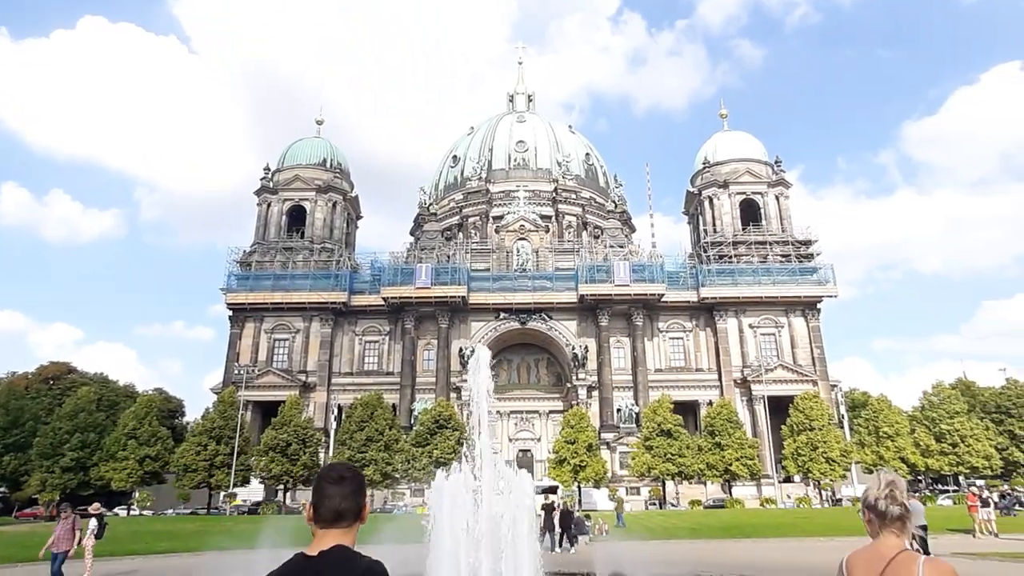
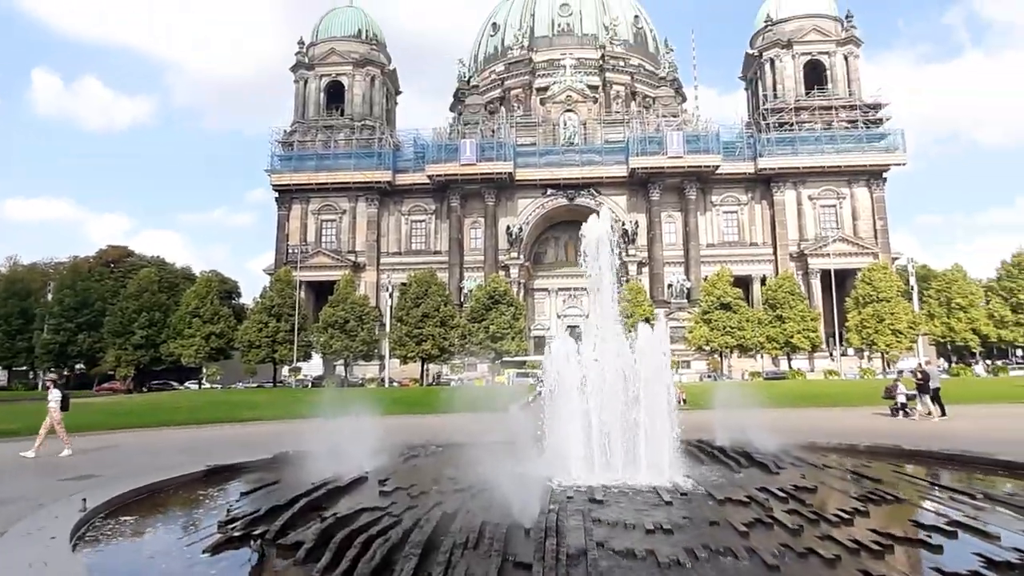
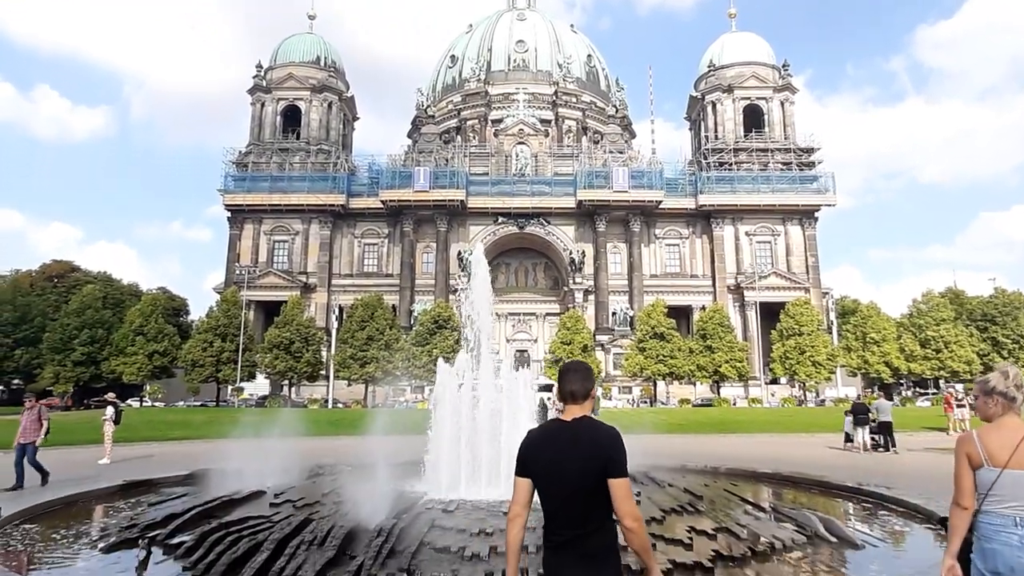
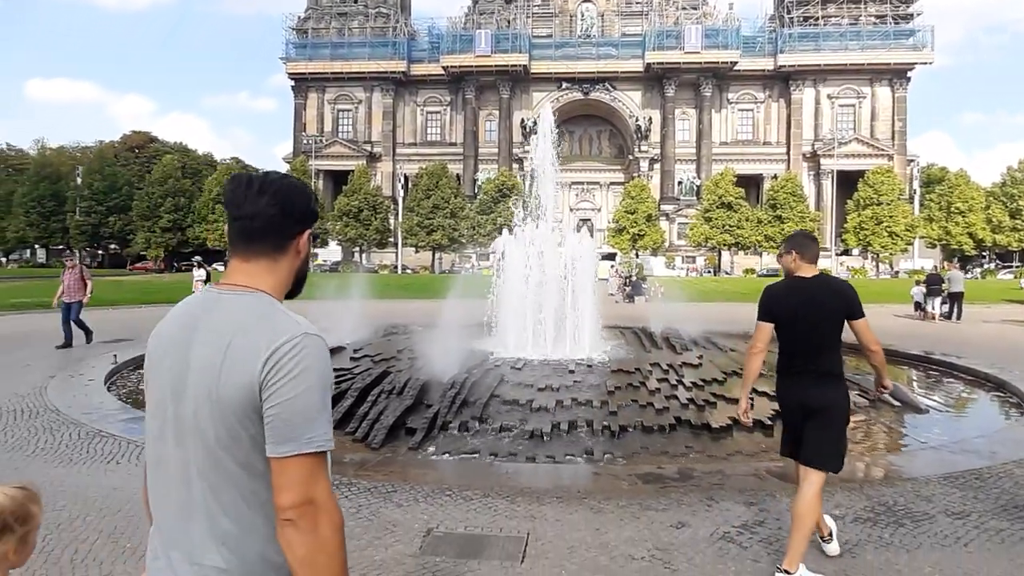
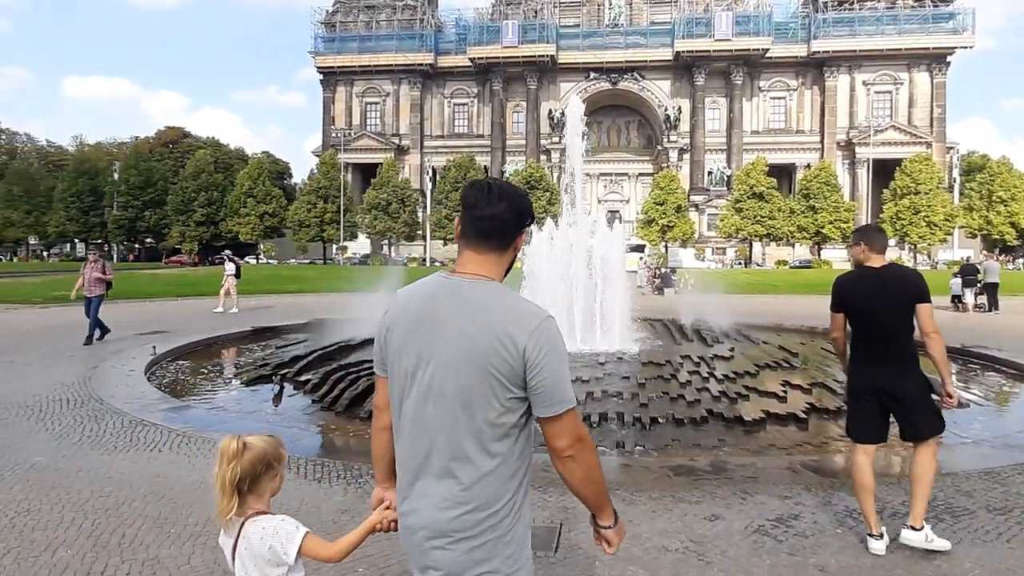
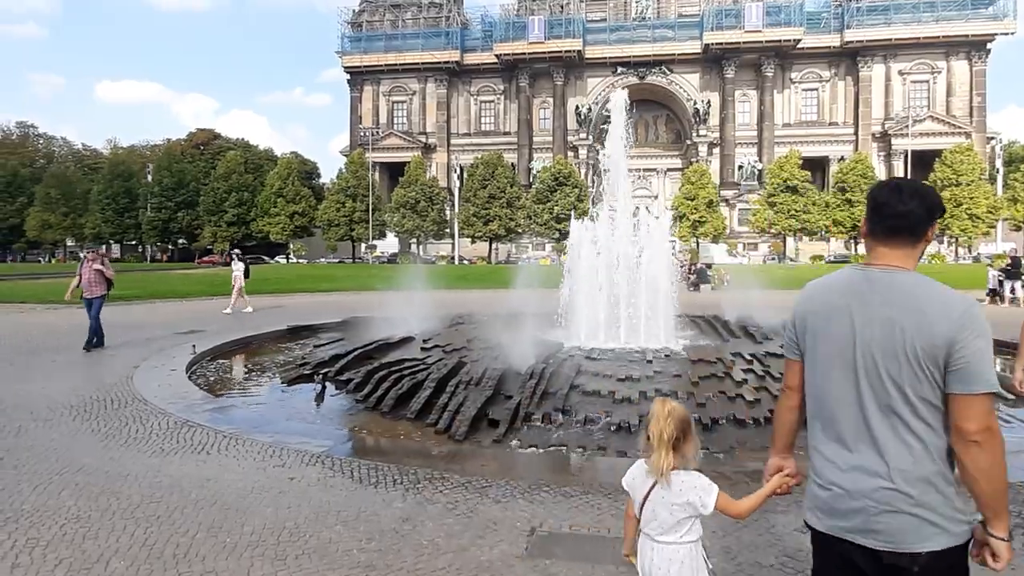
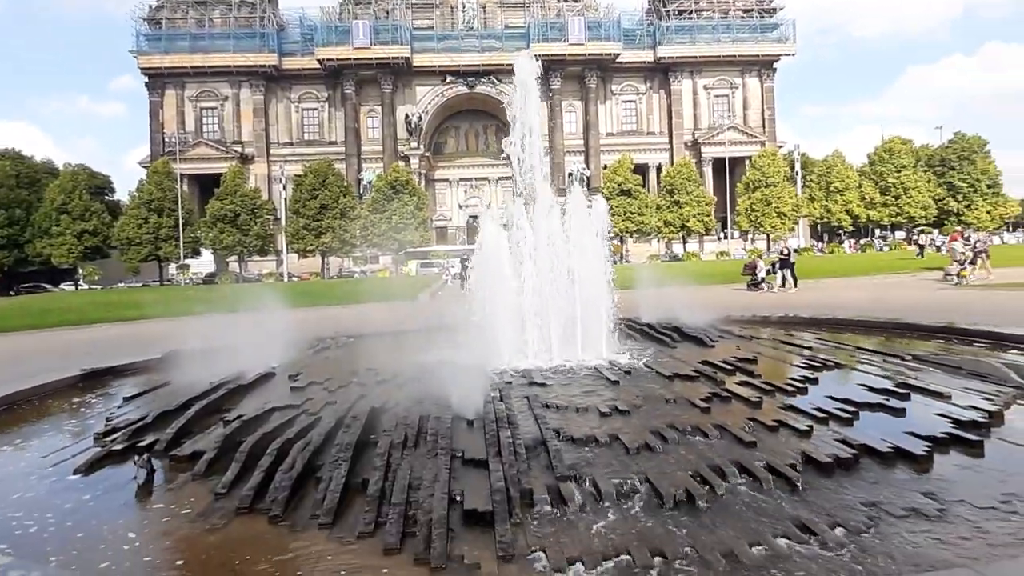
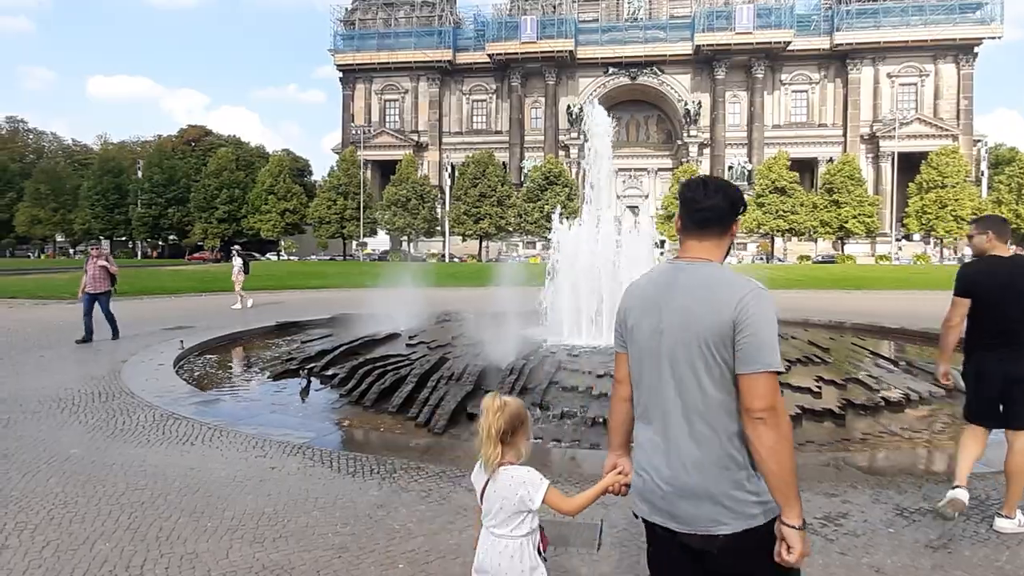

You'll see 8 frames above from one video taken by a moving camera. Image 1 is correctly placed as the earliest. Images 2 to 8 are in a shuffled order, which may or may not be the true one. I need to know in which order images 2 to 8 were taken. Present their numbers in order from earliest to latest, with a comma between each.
3, 4, 5, 8, 6, 2, 7
